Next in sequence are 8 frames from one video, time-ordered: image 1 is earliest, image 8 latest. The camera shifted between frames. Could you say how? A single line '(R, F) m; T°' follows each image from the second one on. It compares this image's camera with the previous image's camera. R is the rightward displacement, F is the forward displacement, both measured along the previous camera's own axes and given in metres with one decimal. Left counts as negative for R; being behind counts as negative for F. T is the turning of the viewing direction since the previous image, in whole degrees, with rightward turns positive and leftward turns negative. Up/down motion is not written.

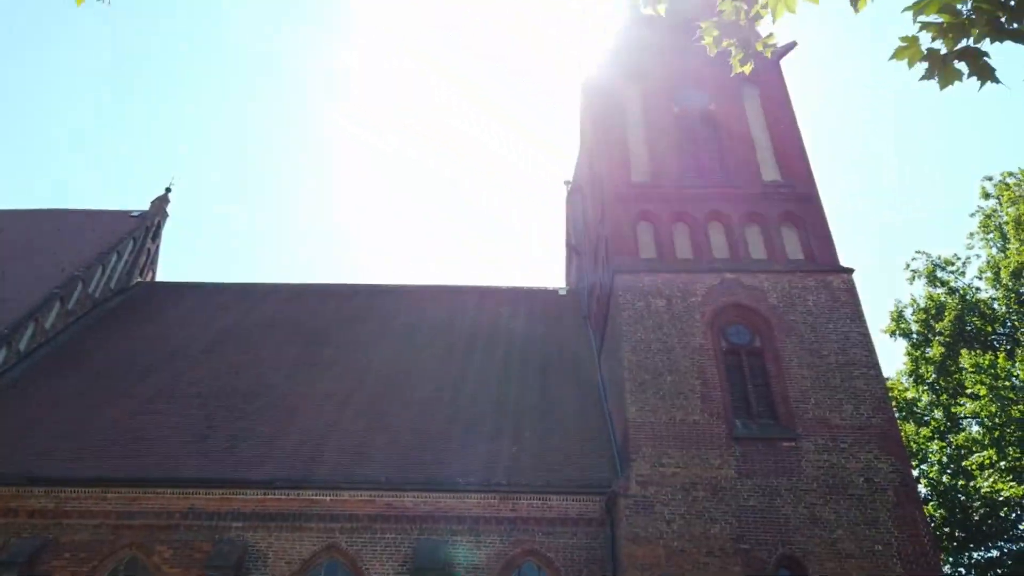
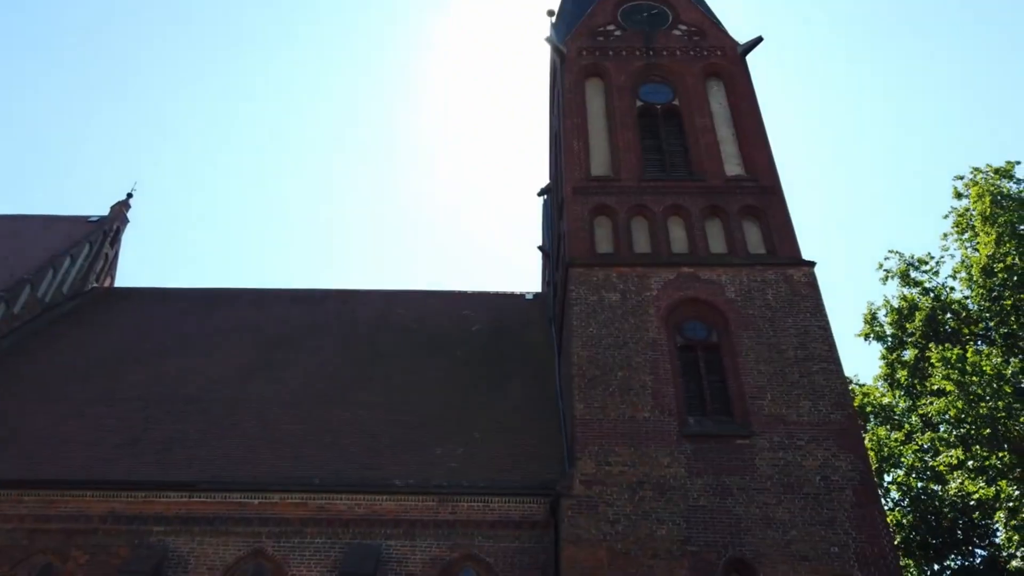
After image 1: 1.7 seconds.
(+0.9, +0.5) m; 0°
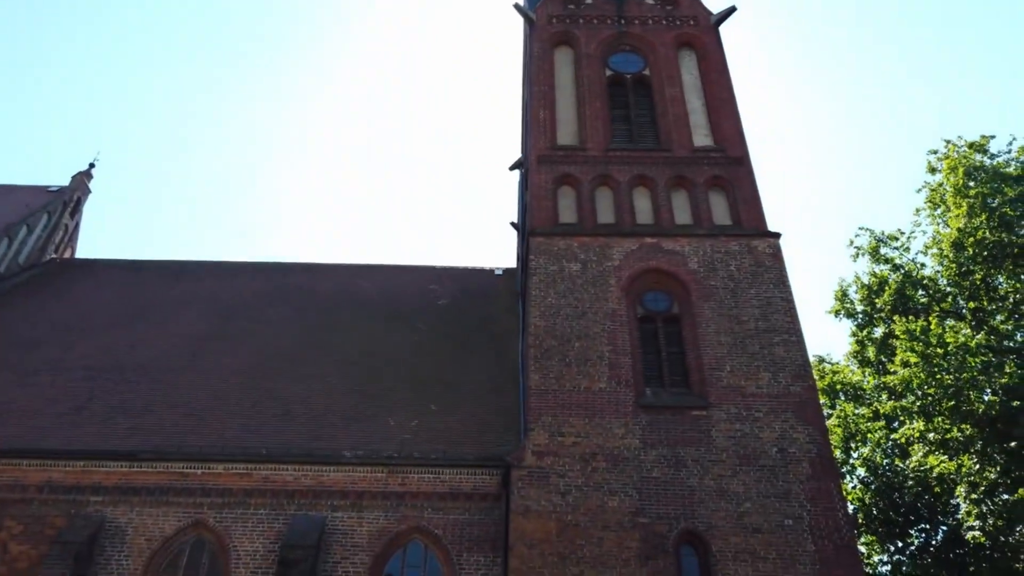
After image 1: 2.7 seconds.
(+0.5, +0.3) m; +1°
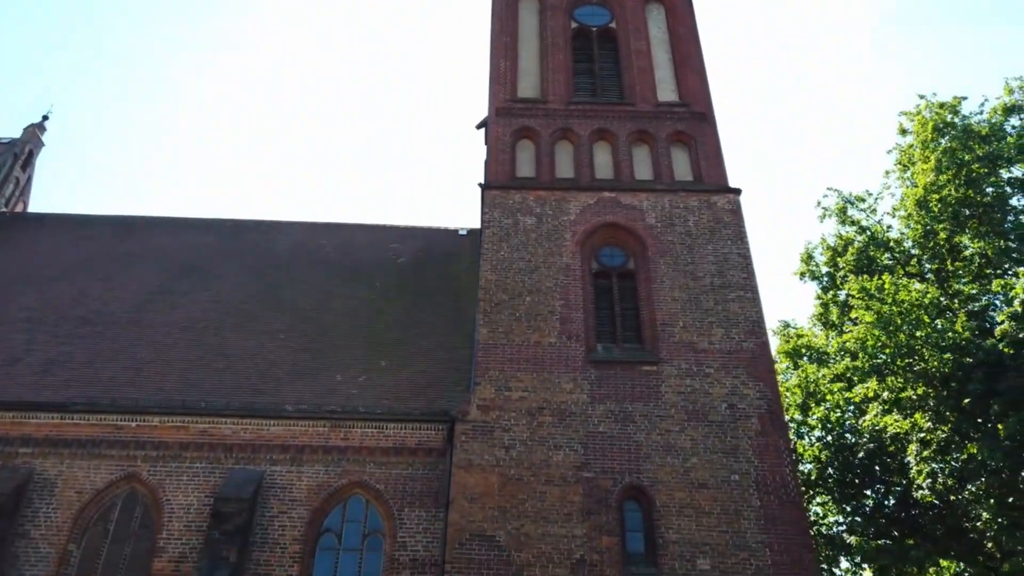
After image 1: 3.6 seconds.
(+0.5, +0.3) m; +1°
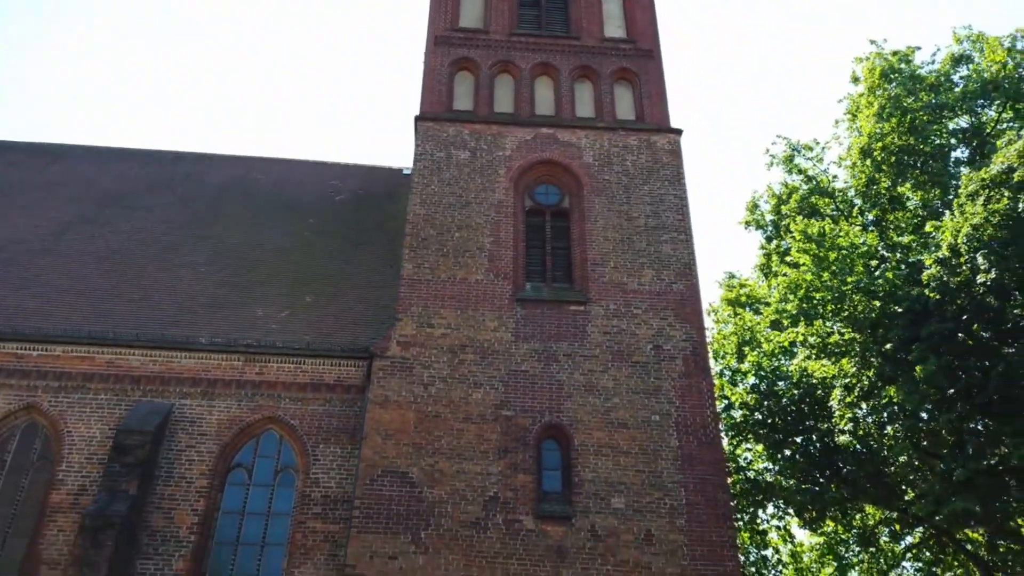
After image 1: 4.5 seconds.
(+0.6, +0.3) m; +3°
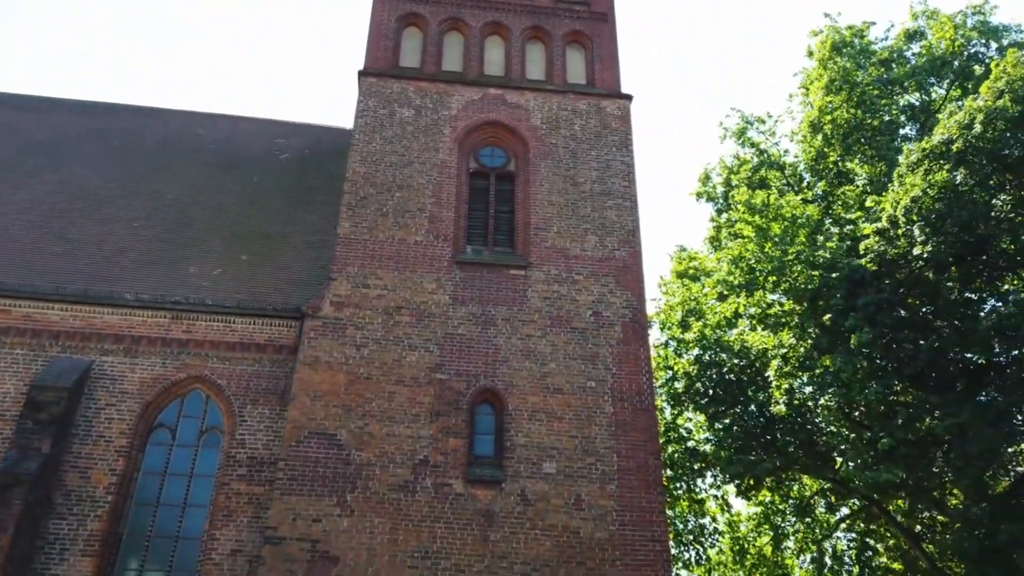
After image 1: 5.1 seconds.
(+0.3, +0.2) m; +3°
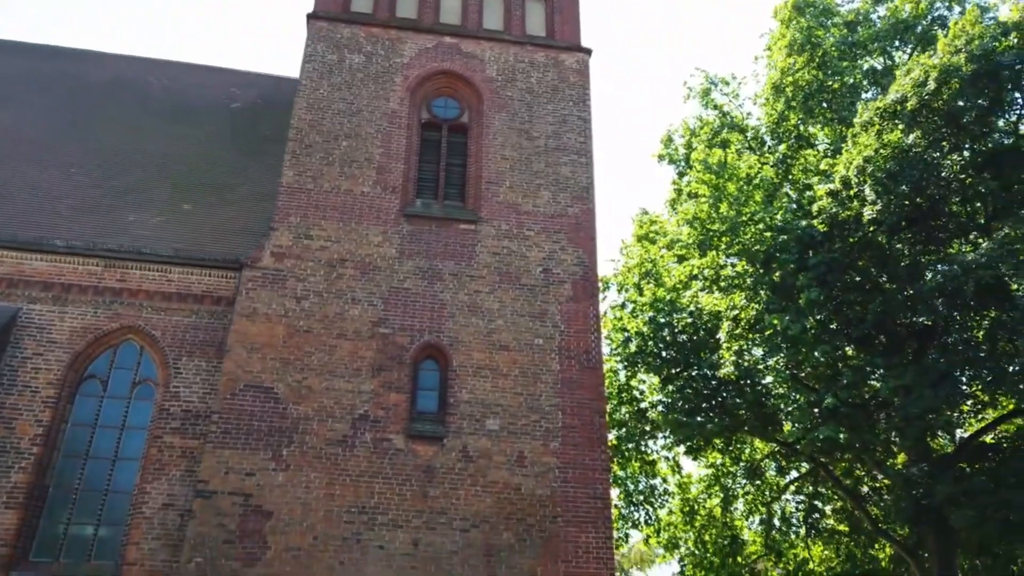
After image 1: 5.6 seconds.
(+0.3, +0.2) m; +2°
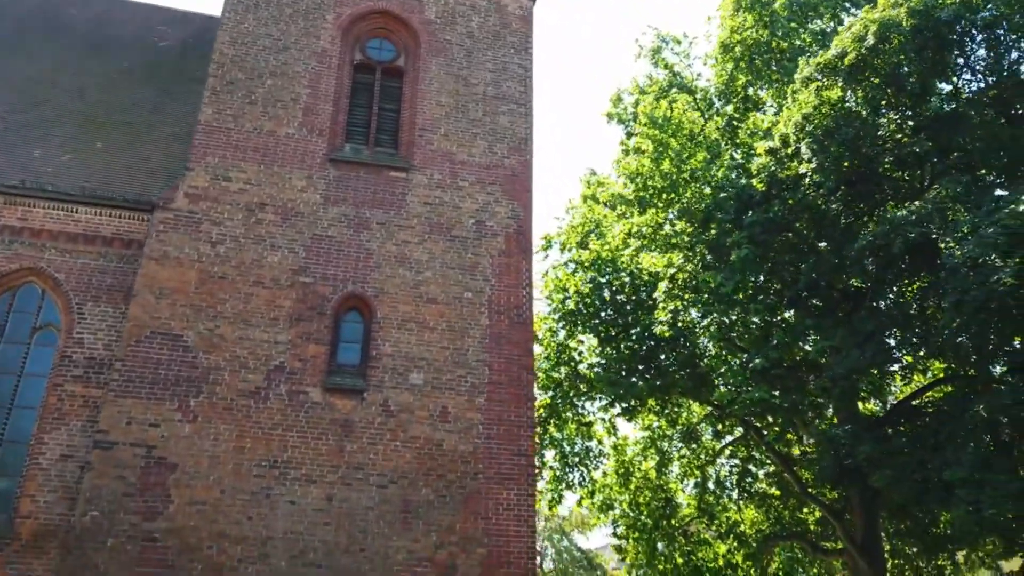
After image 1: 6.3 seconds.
(+0.3, +0.3) m; +3°
